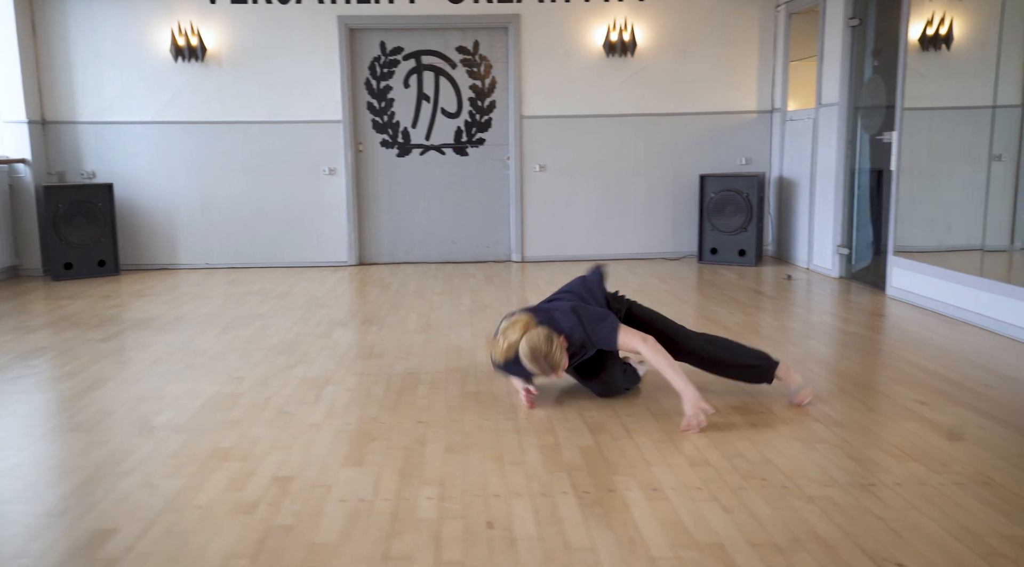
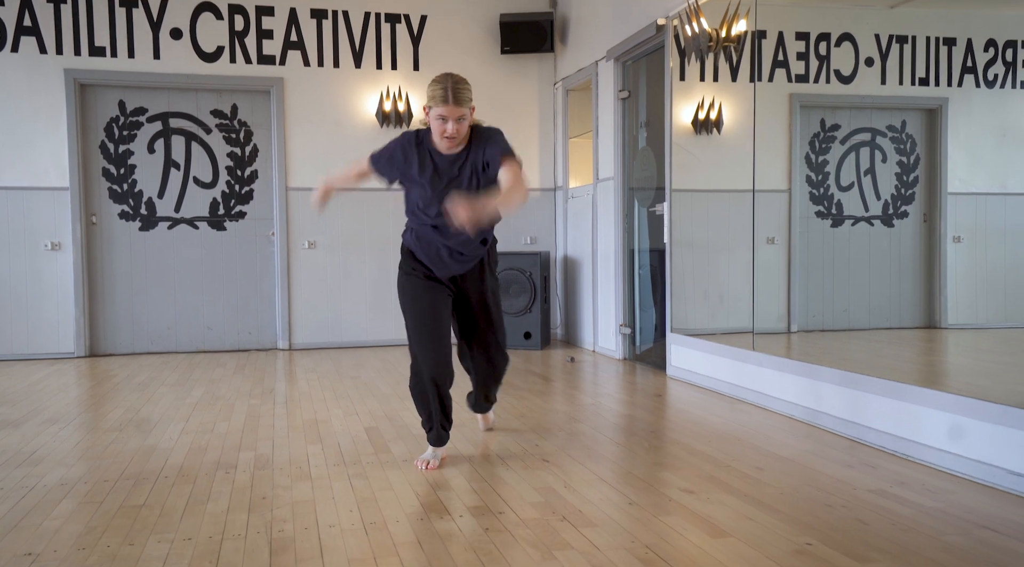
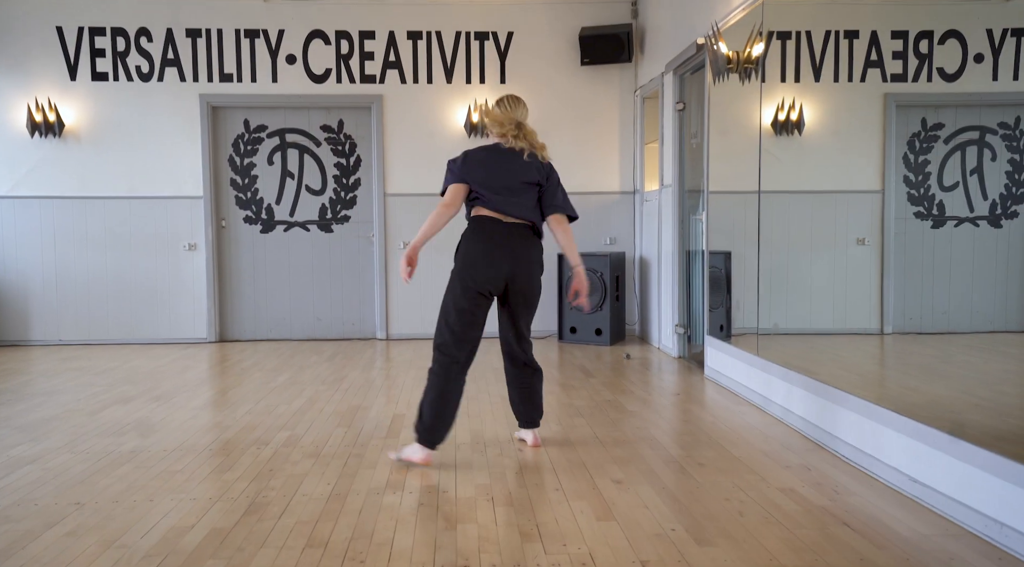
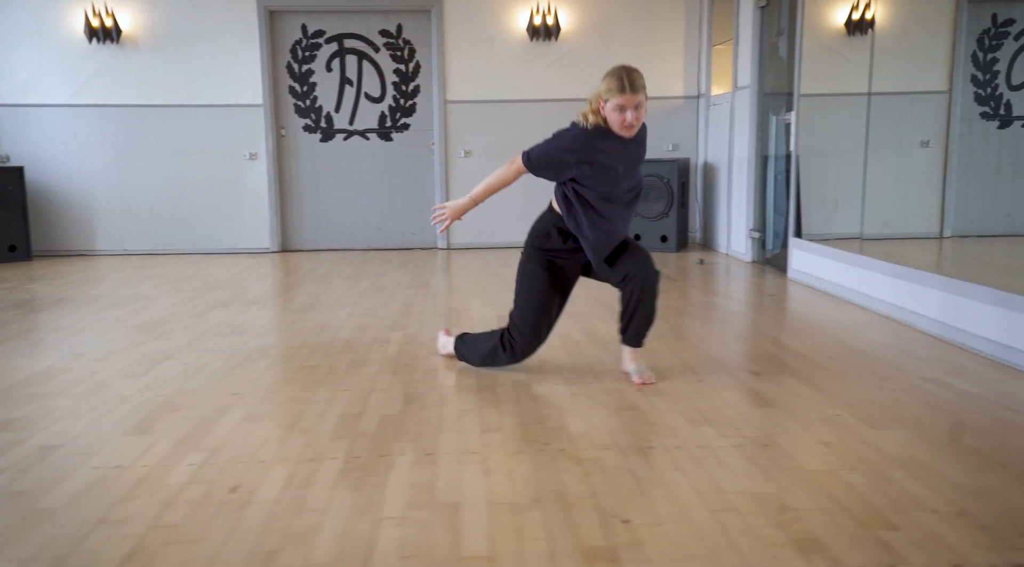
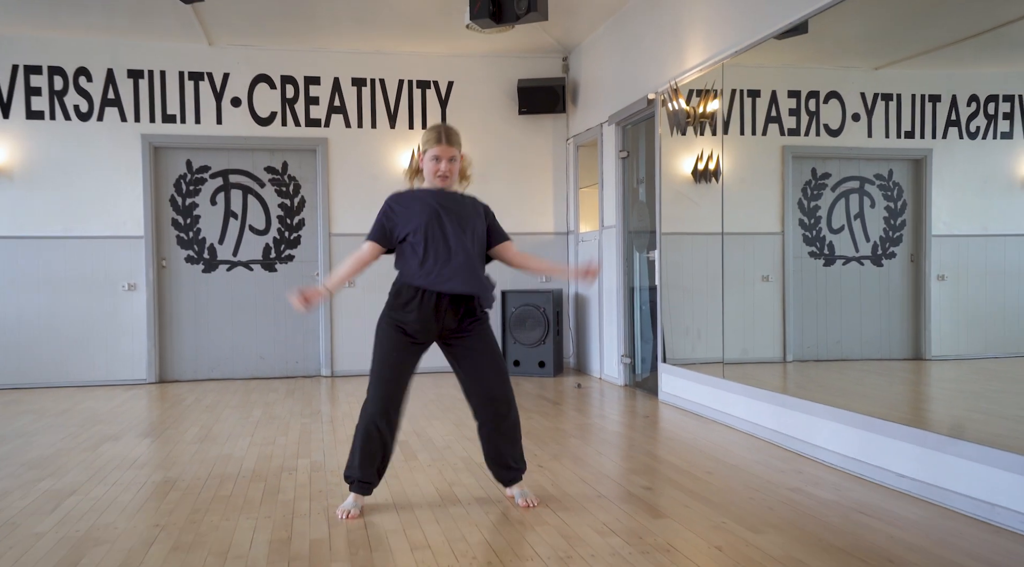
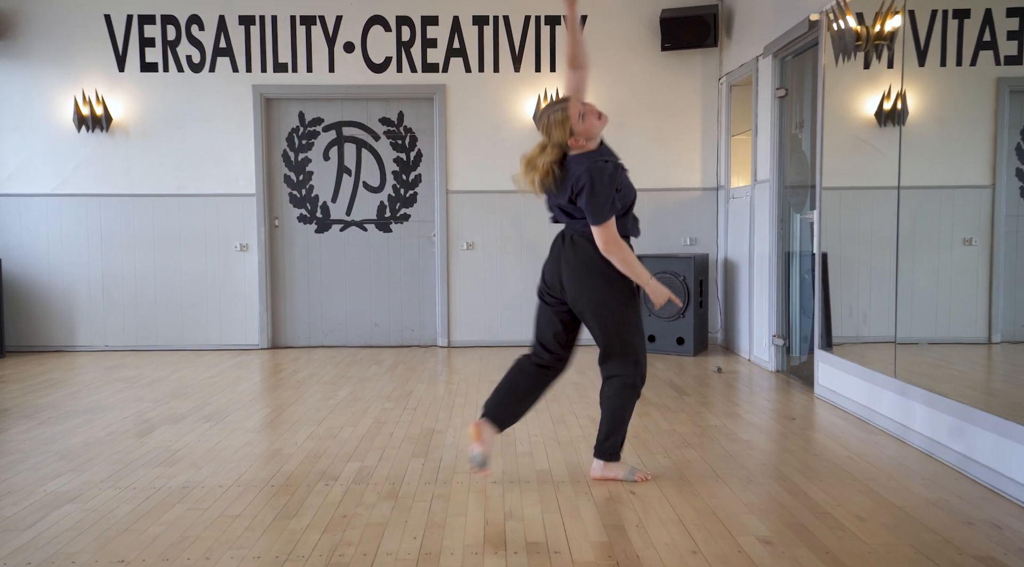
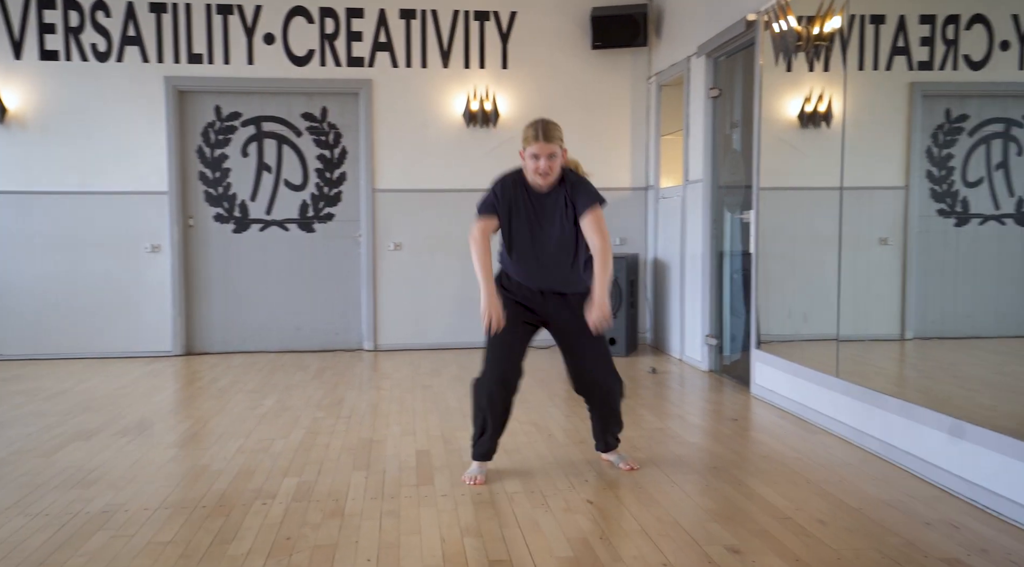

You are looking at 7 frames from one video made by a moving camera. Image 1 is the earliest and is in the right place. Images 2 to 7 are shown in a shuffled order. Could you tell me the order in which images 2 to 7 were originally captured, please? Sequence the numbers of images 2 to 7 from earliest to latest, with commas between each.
4, 3, 6, 7, 2, 5
